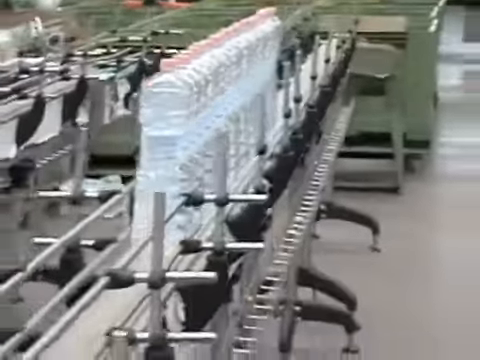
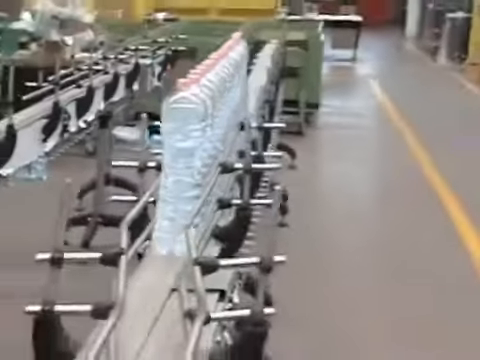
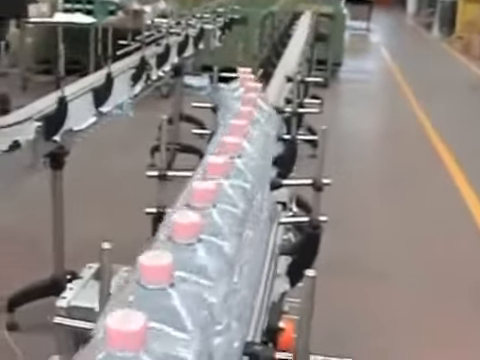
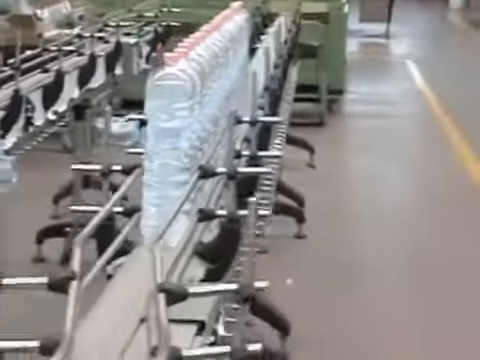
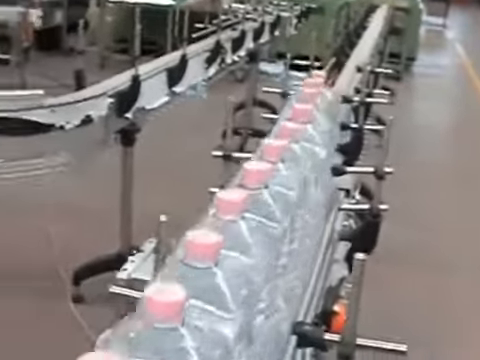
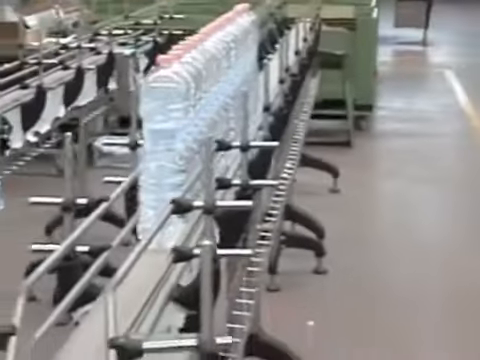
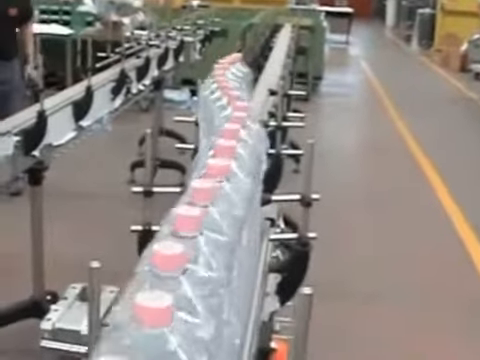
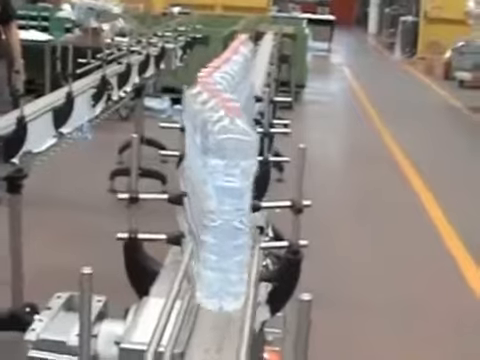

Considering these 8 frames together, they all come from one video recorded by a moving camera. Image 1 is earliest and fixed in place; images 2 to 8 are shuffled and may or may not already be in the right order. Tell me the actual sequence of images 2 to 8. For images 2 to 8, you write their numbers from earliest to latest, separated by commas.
6, 4, 2, 8, 7, 3, 5
